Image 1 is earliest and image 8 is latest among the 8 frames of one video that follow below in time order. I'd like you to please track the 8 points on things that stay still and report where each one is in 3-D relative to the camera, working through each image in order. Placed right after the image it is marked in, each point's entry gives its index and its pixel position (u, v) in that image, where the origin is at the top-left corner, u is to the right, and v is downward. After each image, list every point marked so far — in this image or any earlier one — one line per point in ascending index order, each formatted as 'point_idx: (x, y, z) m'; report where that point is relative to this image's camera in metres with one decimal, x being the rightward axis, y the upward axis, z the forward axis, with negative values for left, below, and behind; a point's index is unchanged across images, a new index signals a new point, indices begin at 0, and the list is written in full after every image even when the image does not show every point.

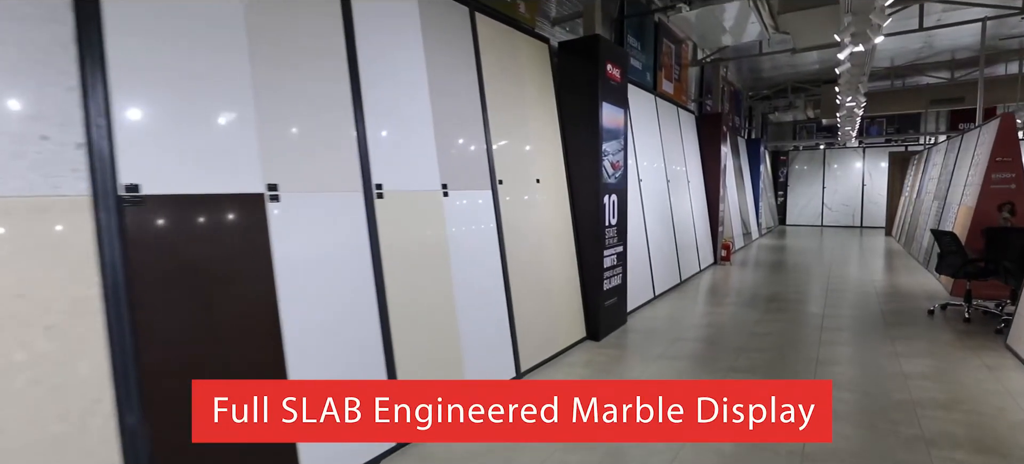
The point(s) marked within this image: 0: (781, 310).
0: (+2.1, -0.6, +5.9) m
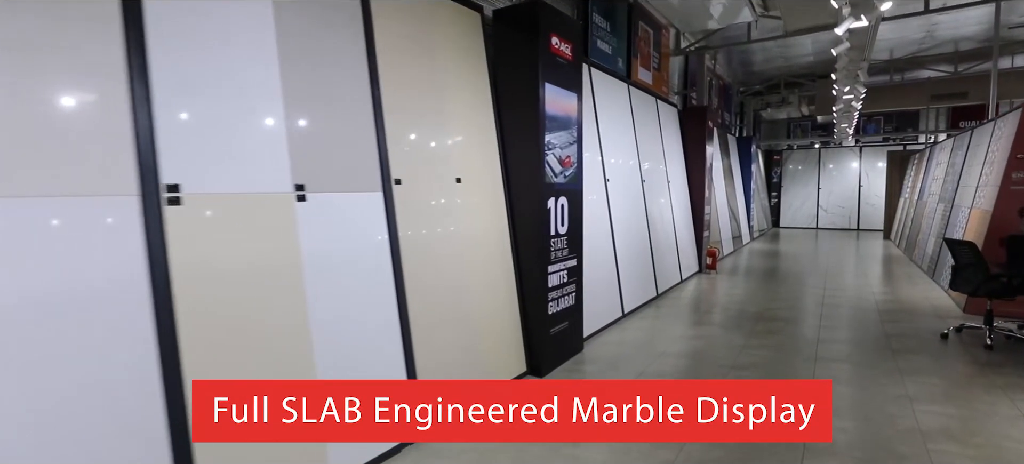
0: (+1.7, -0.6, +5.0) m
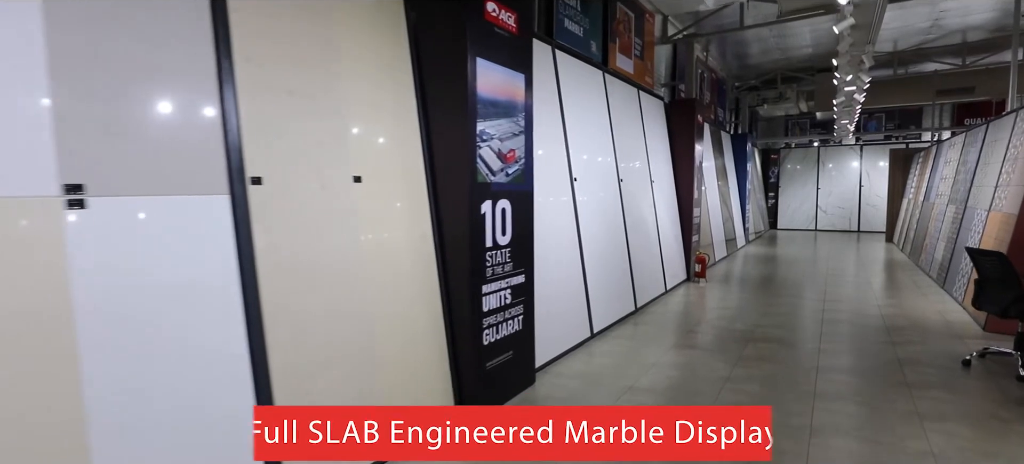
0: (+1.4, -0.7, +4.3) m
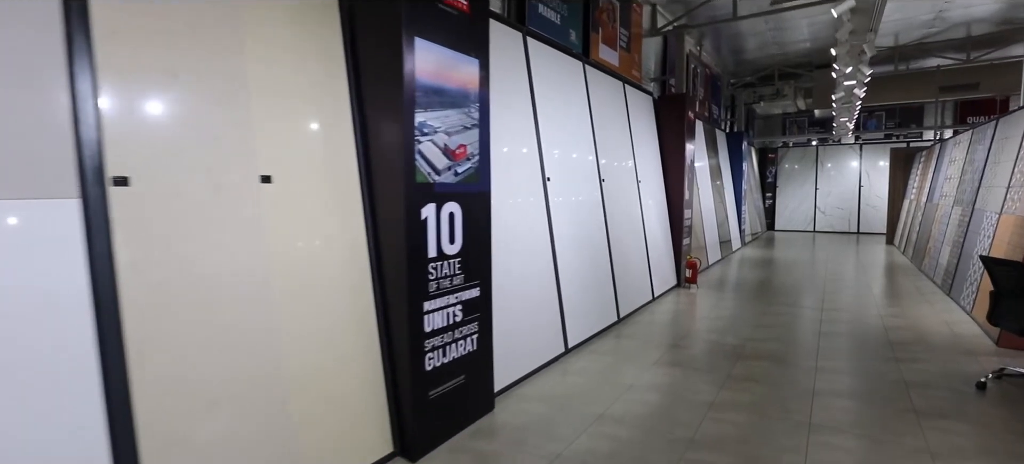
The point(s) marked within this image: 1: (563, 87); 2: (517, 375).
0: (+1.3, -0.7, +3.9) m
1: (+0.3, +0.9, +4.8) m
2: (0.0, -0.7, +3.6) m
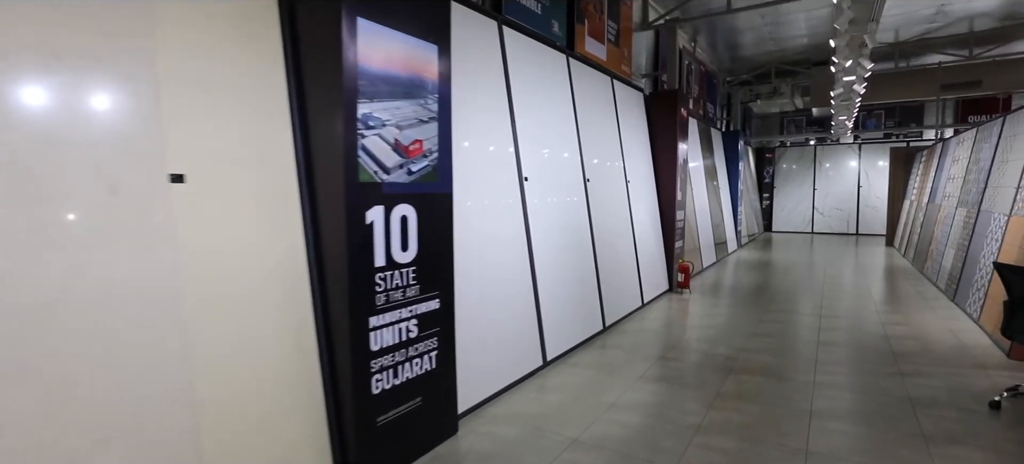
0: (+1.1, -0.7, +3.6) m
1: (+0.2, +0.9, +4.5) m
2: (-0.1, -0.7, +3.3) m
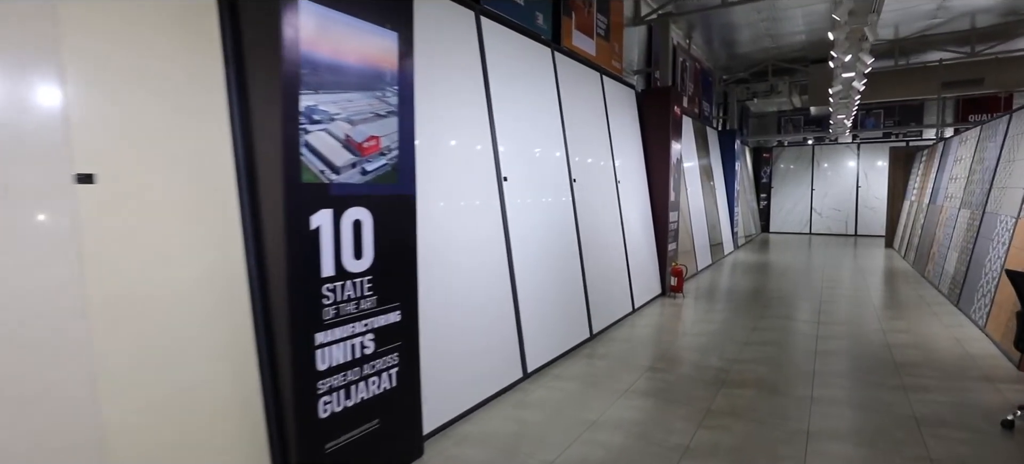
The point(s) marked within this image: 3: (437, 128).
0: (+1.0, -0.7, +3.4) m
1: (+0.1, +0.9, +4.2) m
2: (-0.2, -0.7, +3.0) m
3: (-0.3, +0.4, +3.1) m
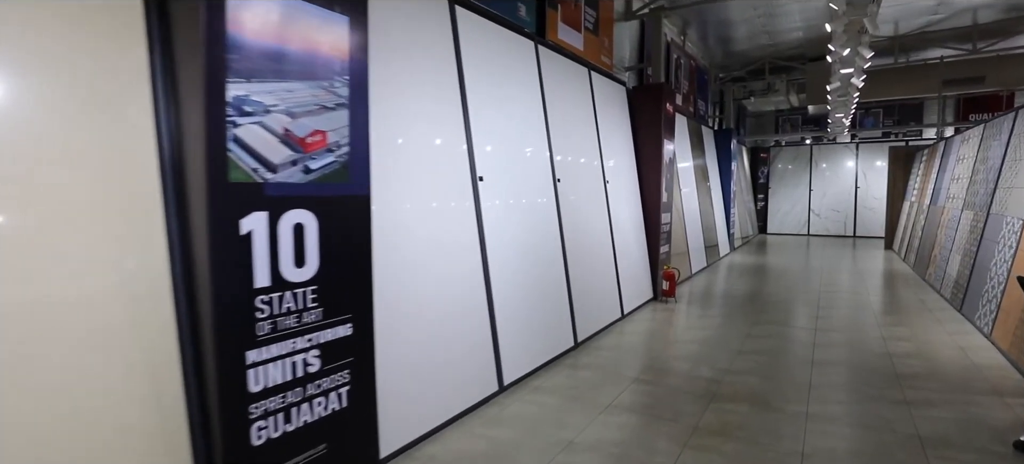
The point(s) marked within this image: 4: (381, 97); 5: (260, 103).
0: (+0.9, -0.7, +3.1) m
1: (0.0, +0.9, +4.0) m
2: (-0.3, -0.7, +2.8) m
3: (-0.4, +0.4, +2.9) m
4: (-0.5, +0.5, +2.7) m
5: (-0.6, +0.3, +1.9) m
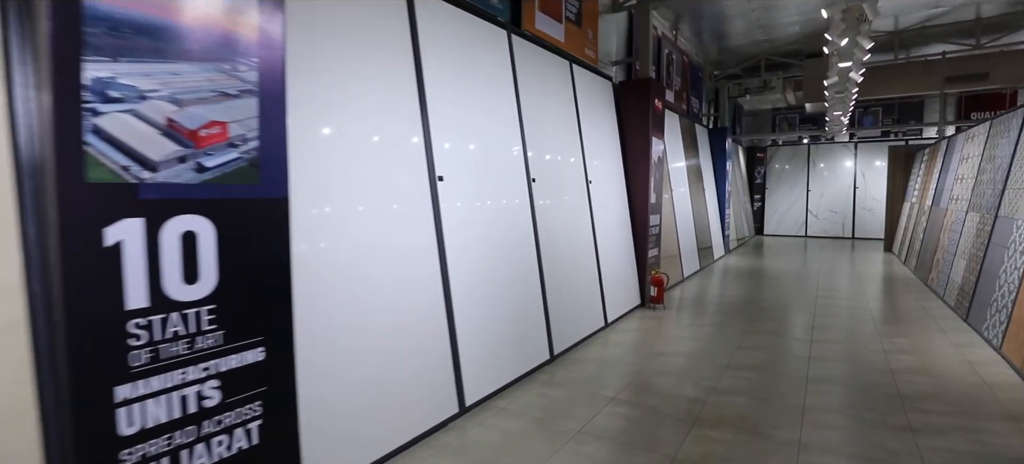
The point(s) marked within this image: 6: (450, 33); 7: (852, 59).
0: (+0.8, -0.8, +2.8) m
1: (-0.2, +0.8, +3.7) m
2: (-0.5, -0.7, +2.5) m
3: (-0.6, +0.4, +2.5) m
4: (-0.6, +0.5, +2.4) m
5: (-0.8, +0.3, +1.5) m
6: (-0.3, +0.9, +3.4) m
7: (+2.5, +1.2, +5.5) m
